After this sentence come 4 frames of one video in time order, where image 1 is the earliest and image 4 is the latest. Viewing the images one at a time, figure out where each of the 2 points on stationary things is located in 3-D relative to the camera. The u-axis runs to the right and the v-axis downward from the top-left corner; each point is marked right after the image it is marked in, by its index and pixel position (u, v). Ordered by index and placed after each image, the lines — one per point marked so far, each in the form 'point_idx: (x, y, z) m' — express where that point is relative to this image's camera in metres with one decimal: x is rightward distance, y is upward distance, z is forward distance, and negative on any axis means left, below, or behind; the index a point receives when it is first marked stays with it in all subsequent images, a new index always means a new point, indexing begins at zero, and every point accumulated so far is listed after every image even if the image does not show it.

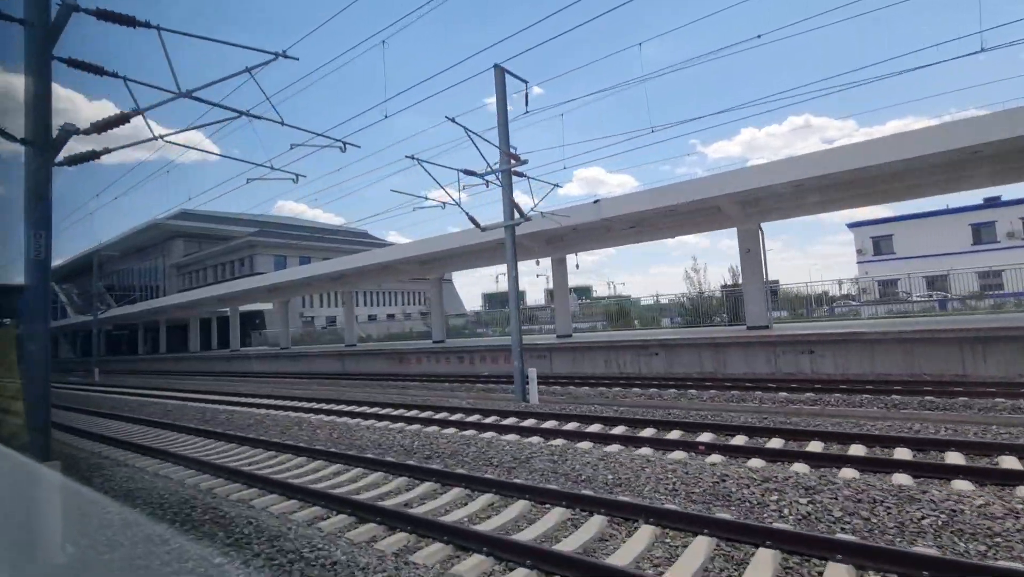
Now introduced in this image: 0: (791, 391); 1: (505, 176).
0: (+7.6, -2.7, +15.9) m
1: (-0.1, +1.4, +7.4) m
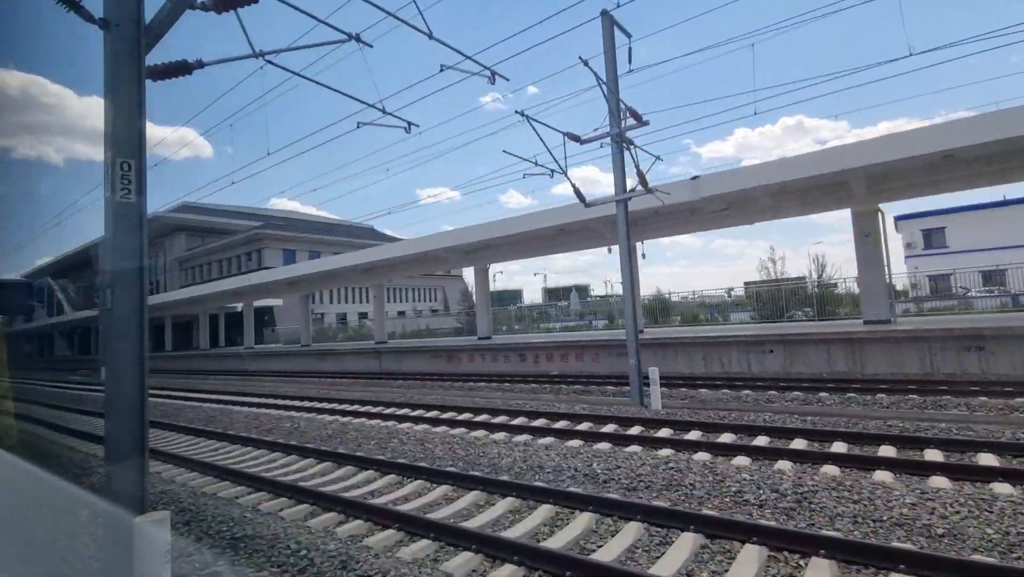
0: (+8.7, -2.6, +14.9) m
1: (+1.1, +1.6, +6.3) m
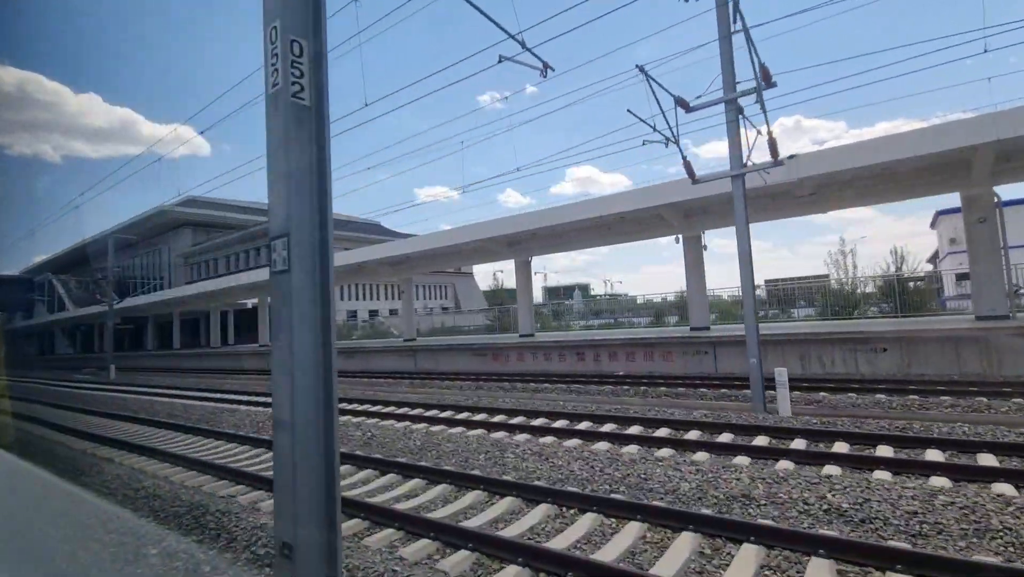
0: (+9.6, -2.5, +14.1) m
1: (+2.0, +1.7, +5.5) m
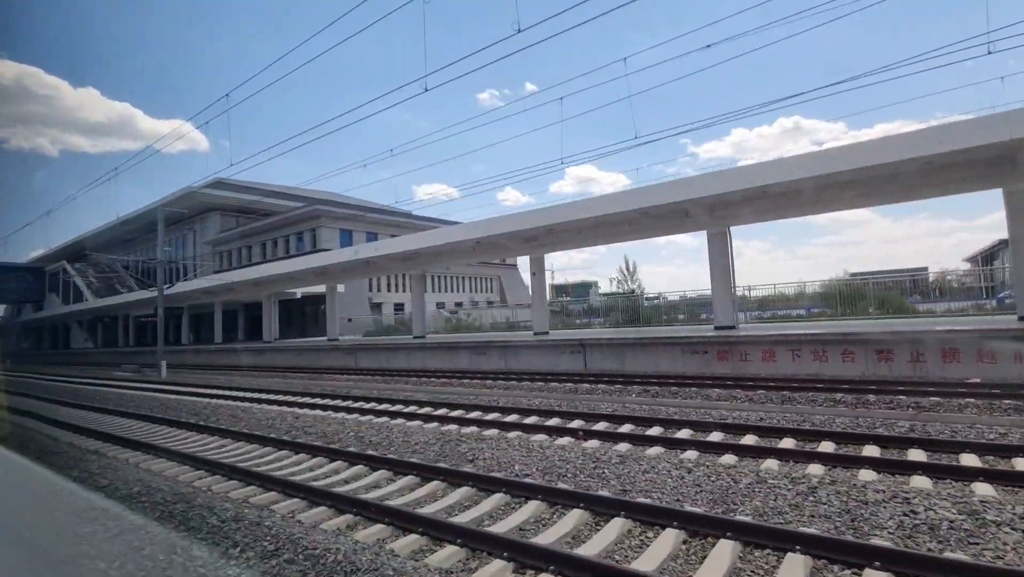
0: (+11.9, -2.3, +12.1) m
1: (+4.4, +1.9, +3.5) m
